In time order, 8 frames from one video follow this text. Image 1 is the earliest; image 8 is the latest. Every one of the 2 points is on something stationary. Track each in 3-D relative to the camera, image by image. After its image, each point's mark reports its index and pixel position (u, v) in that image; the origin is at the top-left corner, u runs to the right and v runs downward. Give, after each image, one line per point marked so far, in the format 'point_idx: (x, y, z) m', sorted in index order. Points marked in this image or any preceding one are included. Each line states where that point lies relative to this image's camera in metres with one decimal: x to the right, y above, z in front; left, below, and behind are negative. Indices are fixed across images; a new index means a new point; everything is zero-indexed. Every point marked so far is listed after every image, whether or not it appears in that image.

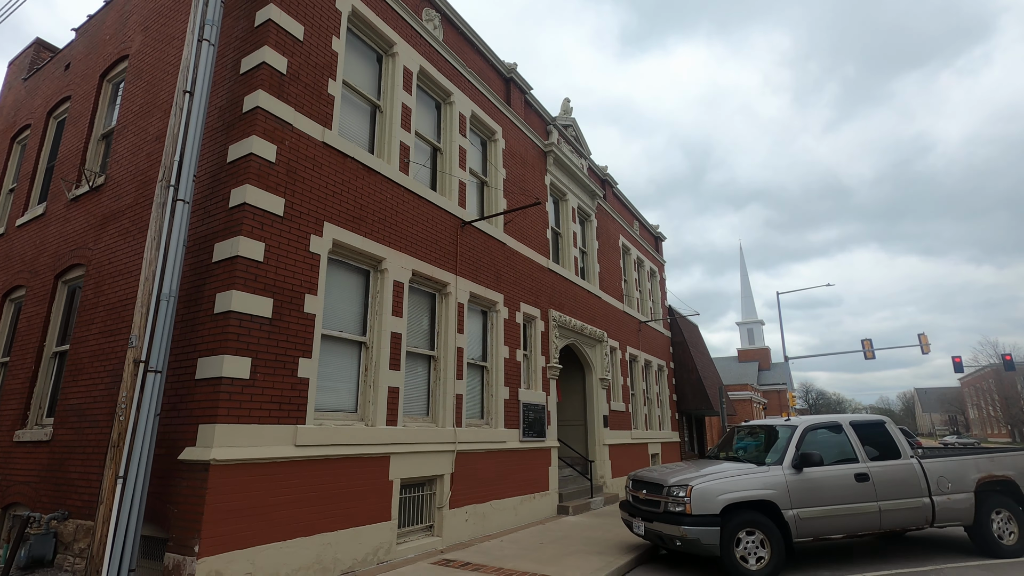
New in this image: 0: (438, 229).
0: (-1.3, +1.0, +9.0) m
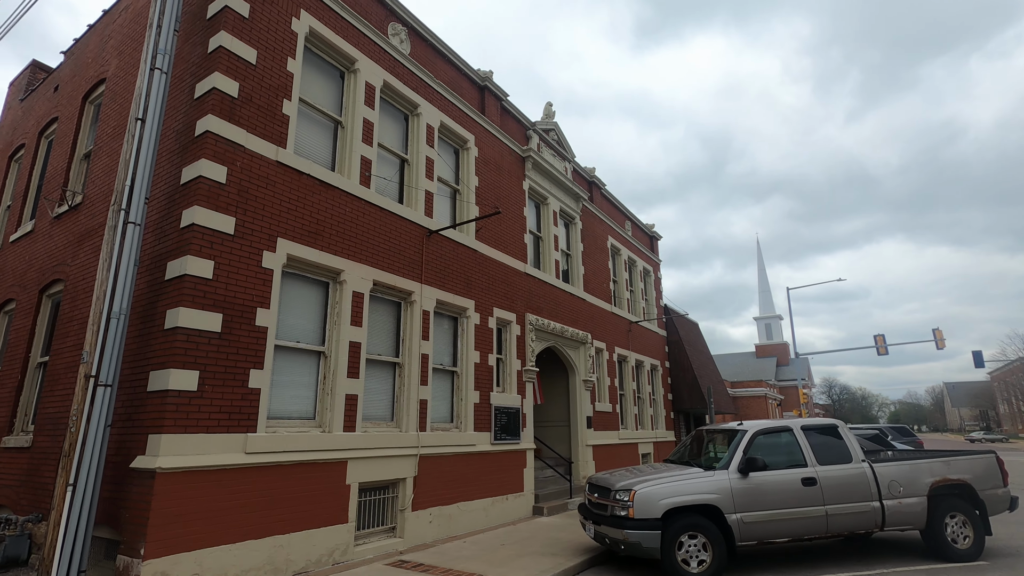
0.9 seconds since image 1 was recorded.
0: (-1.9, +0.9, +9.3) m
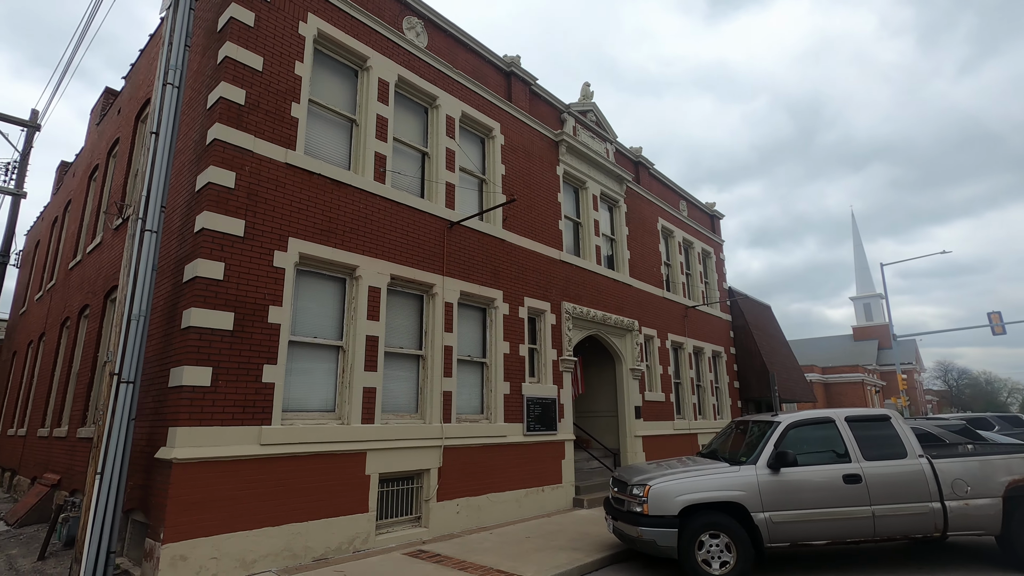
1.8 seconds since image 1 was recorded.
0: (-1.6, +1.0, +9.3) m
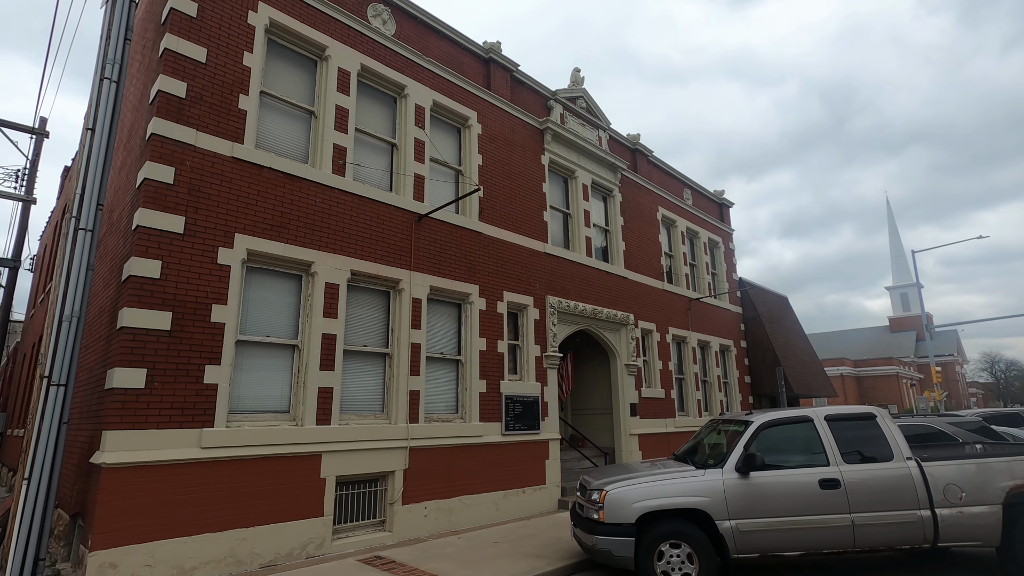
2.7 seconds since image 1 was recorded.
0: (-2.1, +1.0, +9.0) m
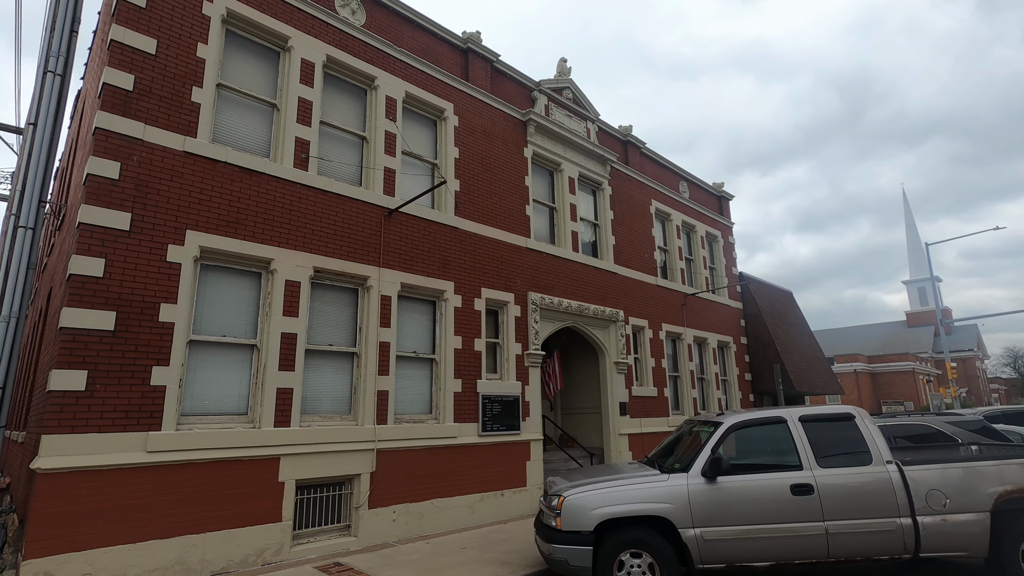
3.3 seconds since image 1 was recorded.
0: (-2.6, +1.1, +8.7) m
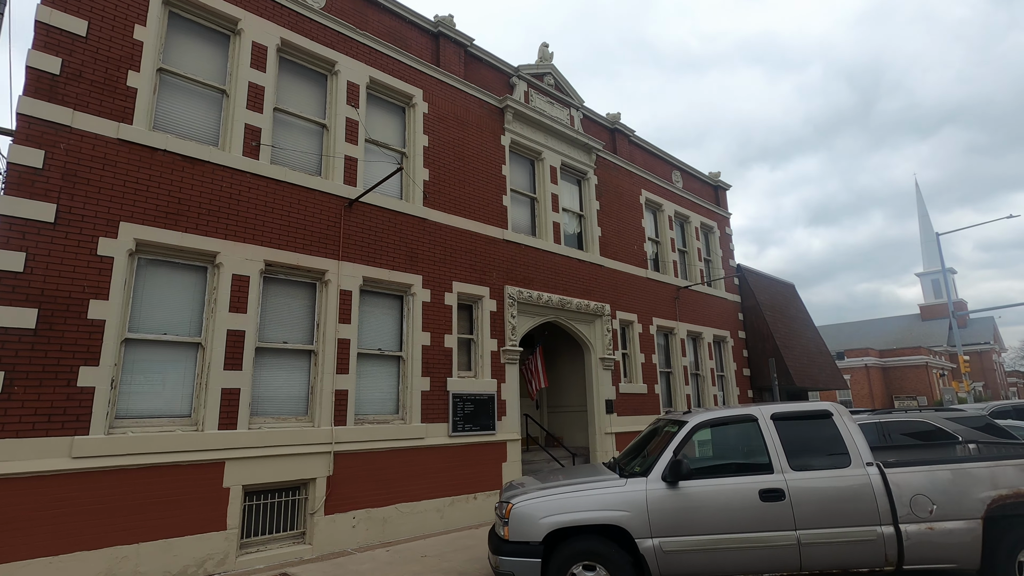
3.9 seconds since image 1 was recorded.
0: (-3.2, +1.2, +8.3) m
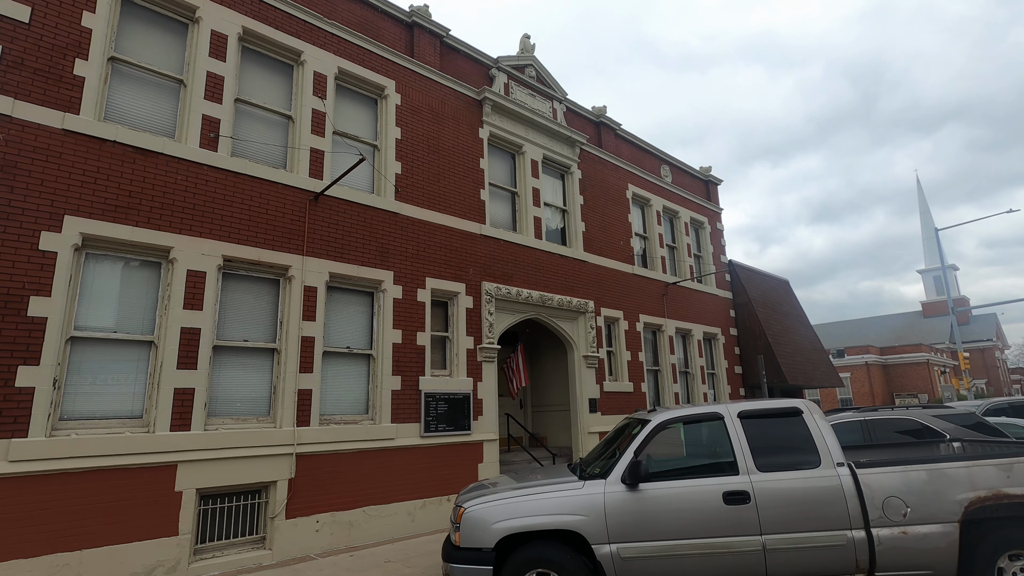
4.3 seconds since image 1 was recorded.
0: (-3.6, +1.2, +8.0) m
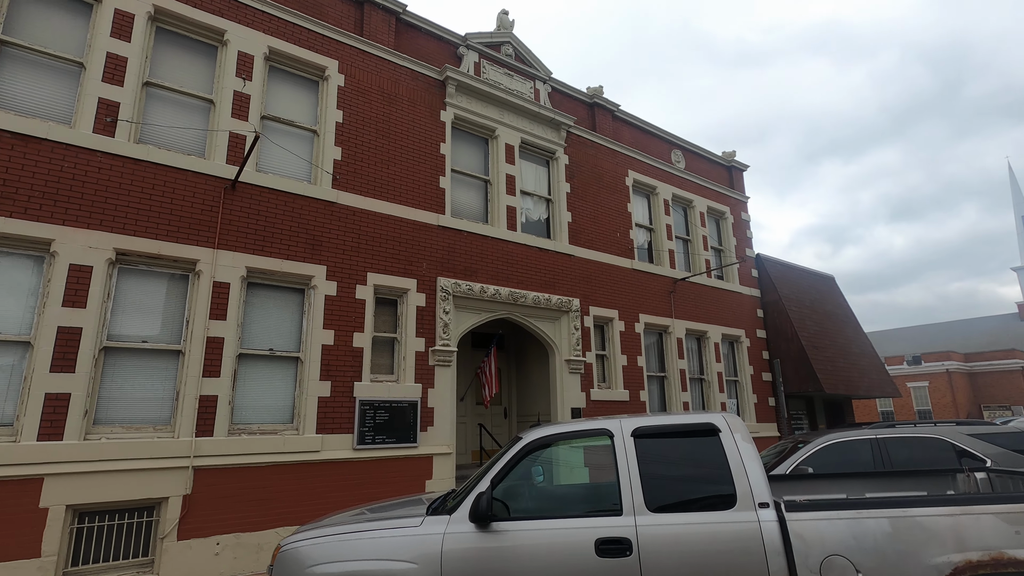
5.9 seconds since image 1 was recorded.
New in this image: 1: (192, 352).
0: (-4.6, +1.3, +7.4) m
1: (-4.3, -0.9, +7.1) m
